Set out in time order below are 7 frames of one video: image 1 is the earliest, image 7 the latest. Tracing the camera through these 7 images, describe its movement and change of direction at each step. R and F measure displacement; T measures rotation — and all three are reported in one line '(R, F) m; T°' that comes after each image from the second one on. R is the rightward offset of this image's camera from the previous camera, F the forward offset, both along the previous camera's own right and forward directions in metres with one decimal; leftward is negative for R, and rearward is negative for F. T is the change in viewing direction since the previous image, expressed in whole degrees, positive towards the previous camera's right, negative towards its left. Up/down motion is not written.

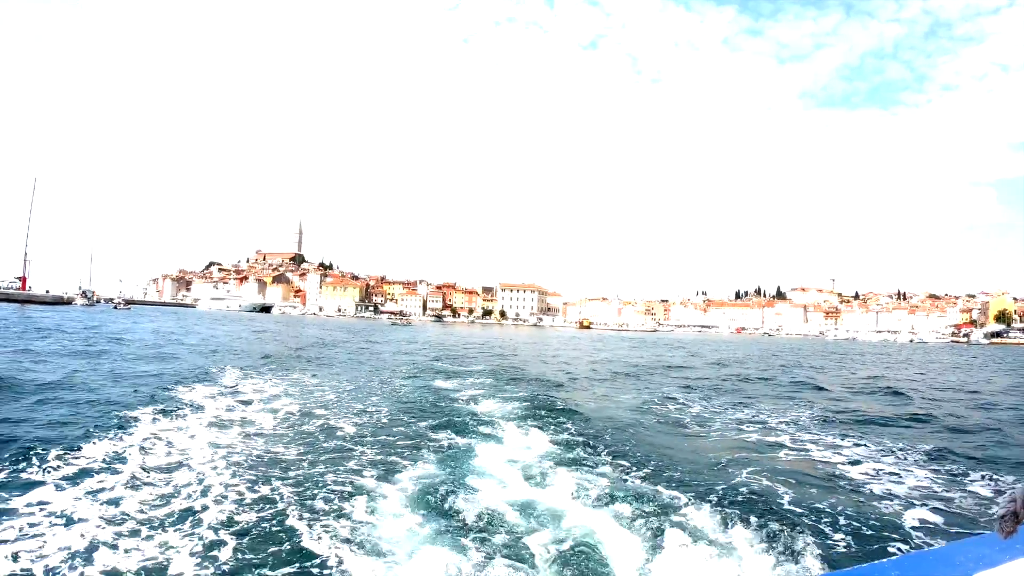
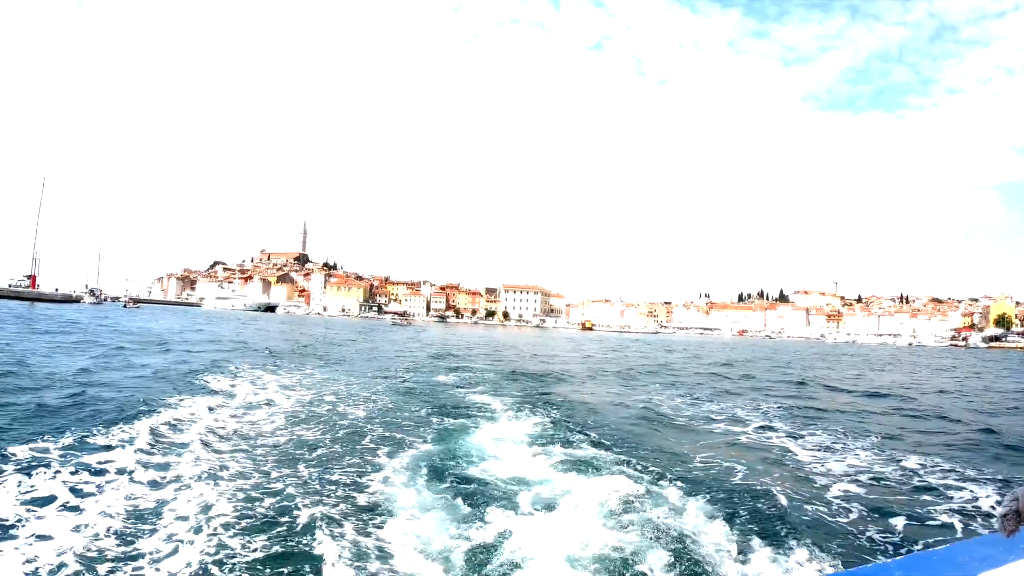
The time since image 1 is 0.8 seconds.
(+0.2, -0.8) m; 0°
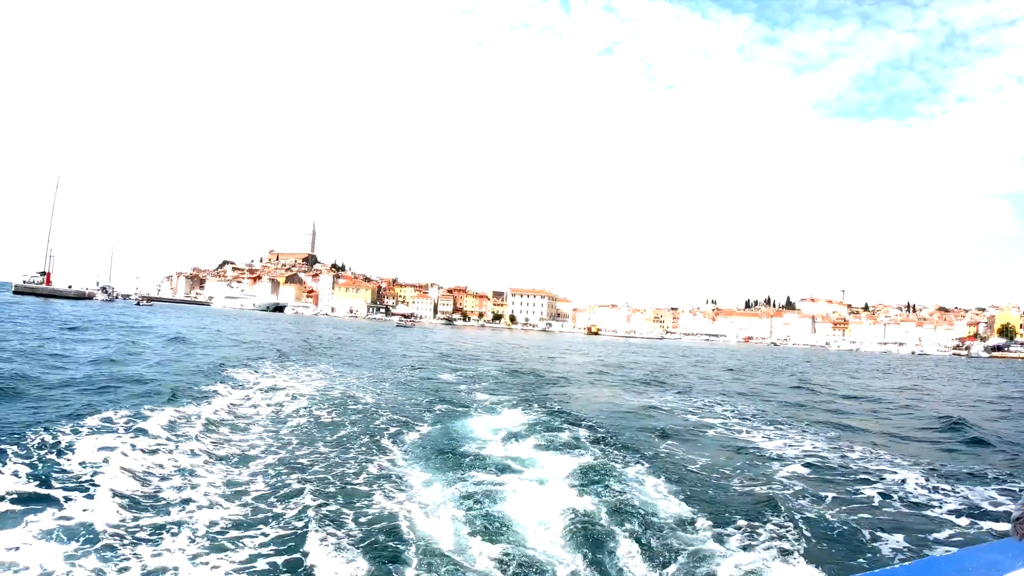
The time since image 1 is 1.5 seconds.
(+0.1, -1.0) m; -1°
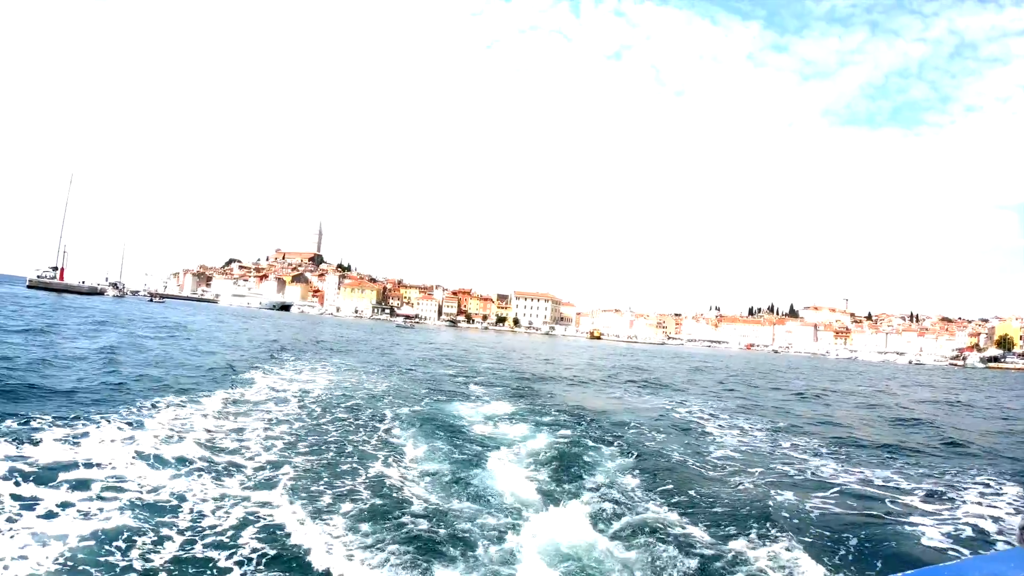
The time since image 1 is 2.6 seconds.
(+0.2, -1.2) m; -1°
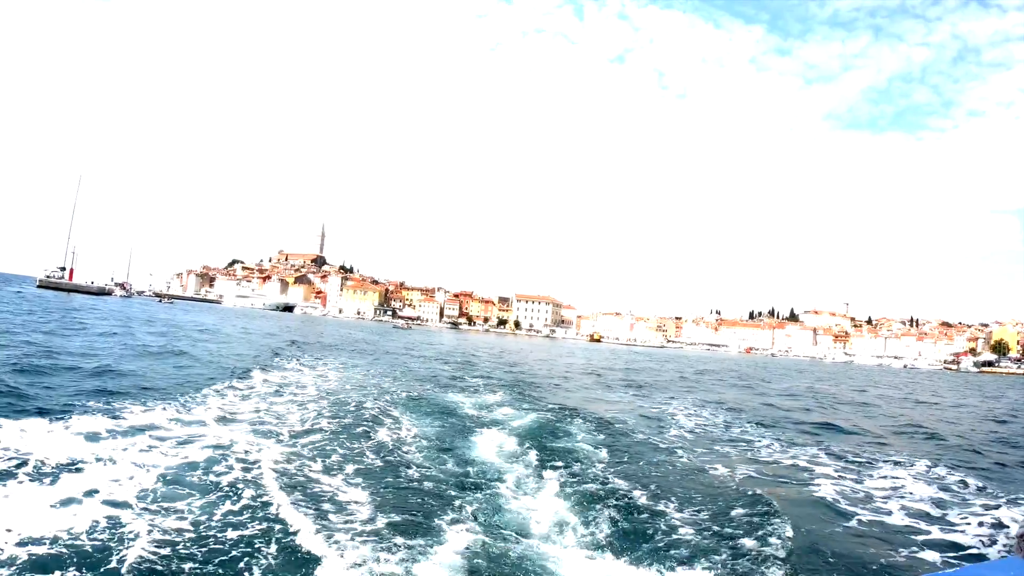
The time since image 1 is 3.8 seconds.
(+0.2, -1.1) m; 0°
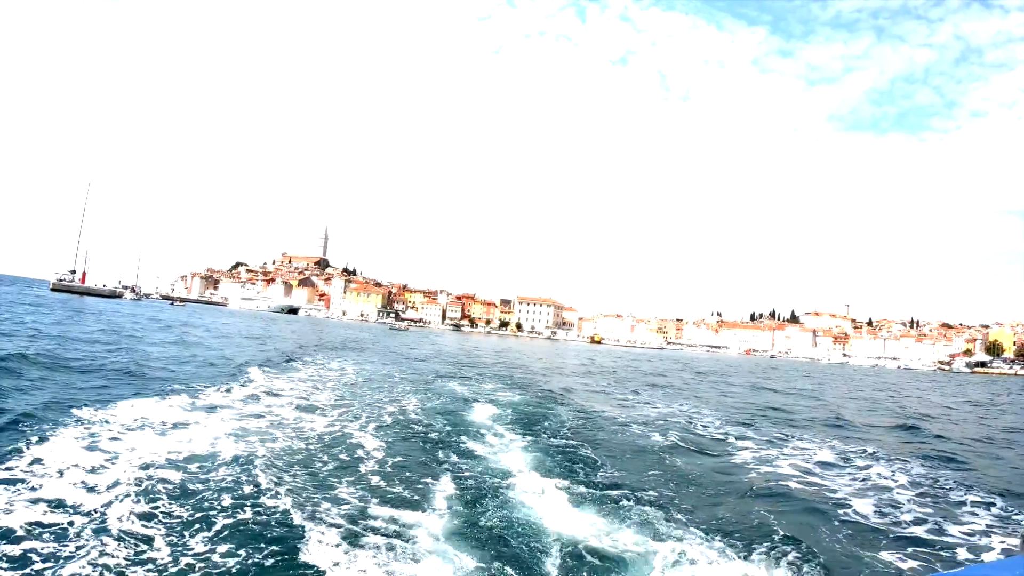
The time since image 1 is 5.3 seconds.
(+0.3, -1.5) m; 0°
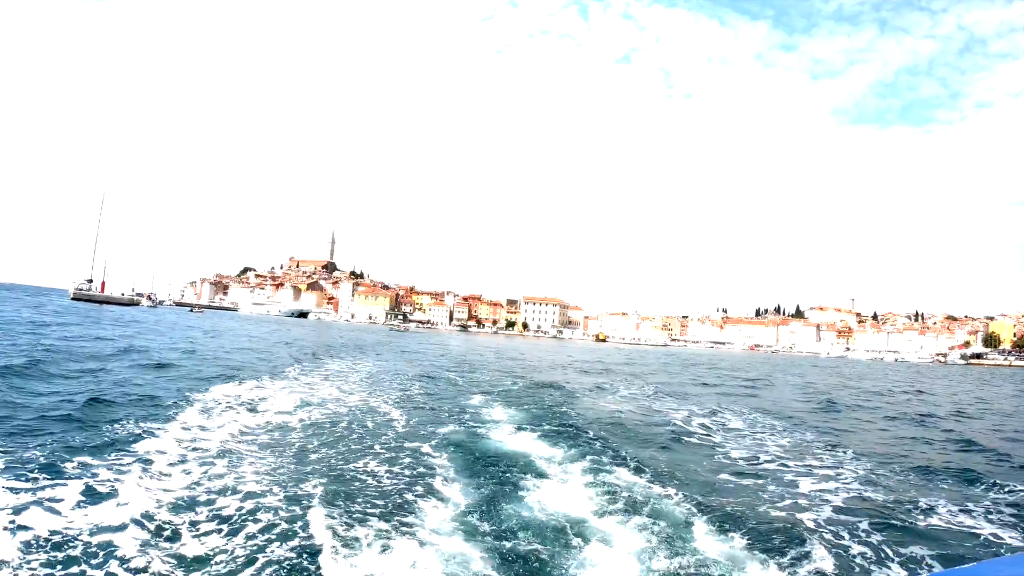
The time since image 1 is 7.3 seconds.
(+0.3, -2.1) m; -1°
